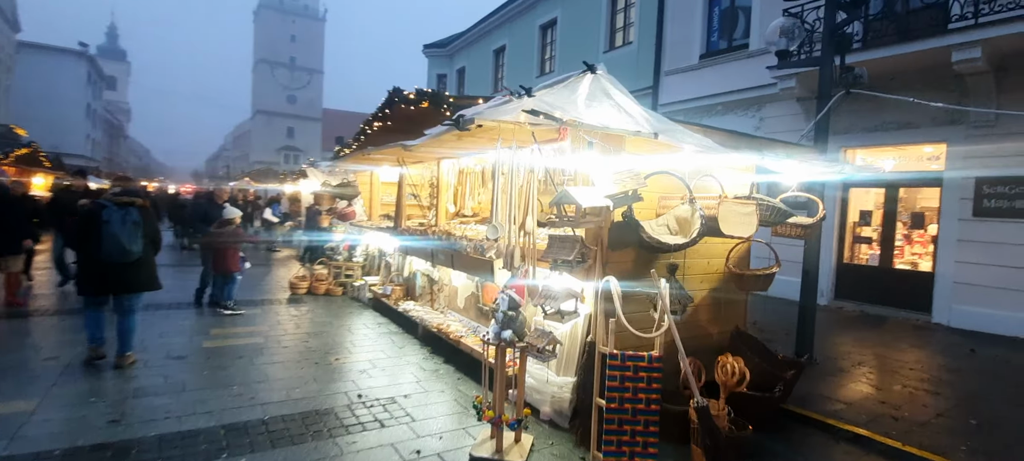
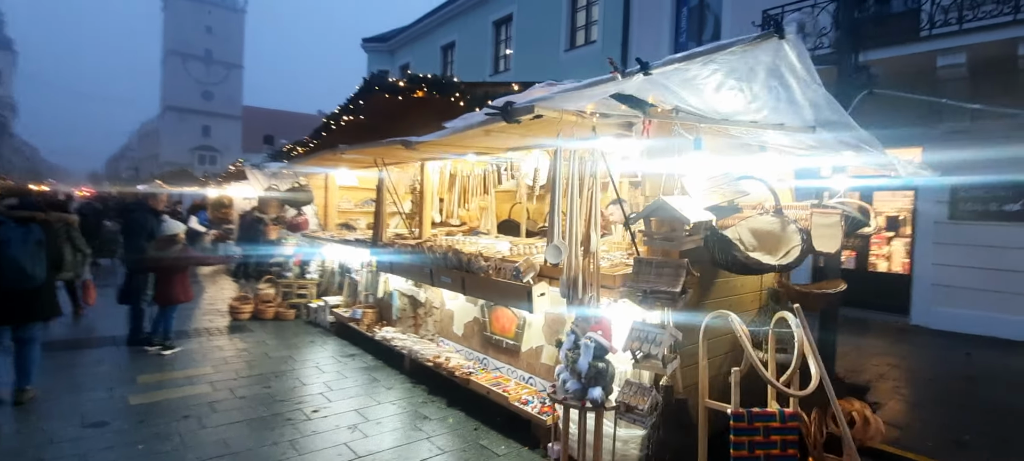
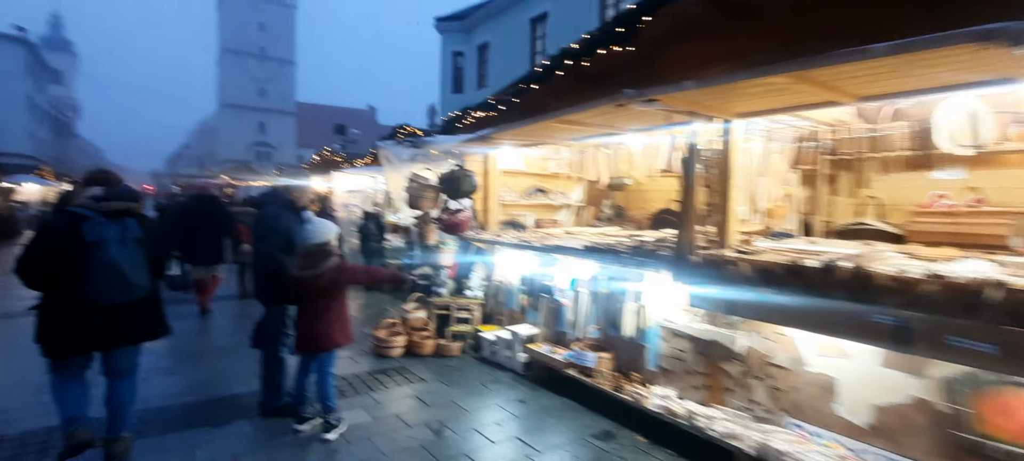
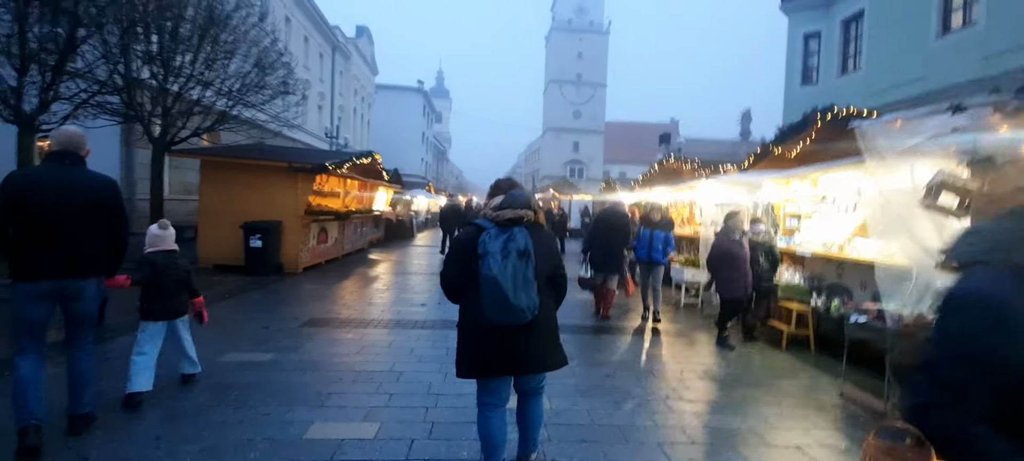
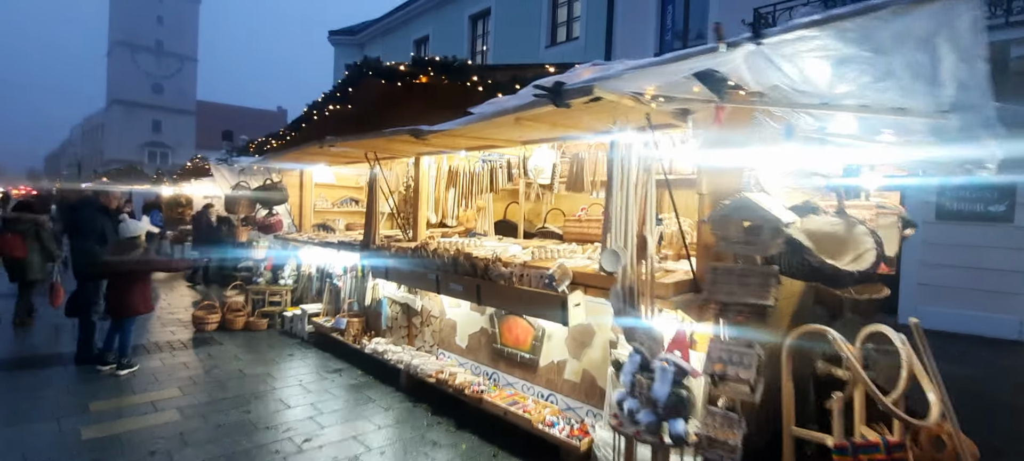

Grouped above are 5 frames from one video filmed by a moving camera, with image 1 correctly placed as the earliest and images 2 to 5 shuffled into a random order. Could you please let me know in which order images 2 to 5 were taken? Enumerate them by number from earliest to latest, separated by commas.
2, 5, 3, 4
